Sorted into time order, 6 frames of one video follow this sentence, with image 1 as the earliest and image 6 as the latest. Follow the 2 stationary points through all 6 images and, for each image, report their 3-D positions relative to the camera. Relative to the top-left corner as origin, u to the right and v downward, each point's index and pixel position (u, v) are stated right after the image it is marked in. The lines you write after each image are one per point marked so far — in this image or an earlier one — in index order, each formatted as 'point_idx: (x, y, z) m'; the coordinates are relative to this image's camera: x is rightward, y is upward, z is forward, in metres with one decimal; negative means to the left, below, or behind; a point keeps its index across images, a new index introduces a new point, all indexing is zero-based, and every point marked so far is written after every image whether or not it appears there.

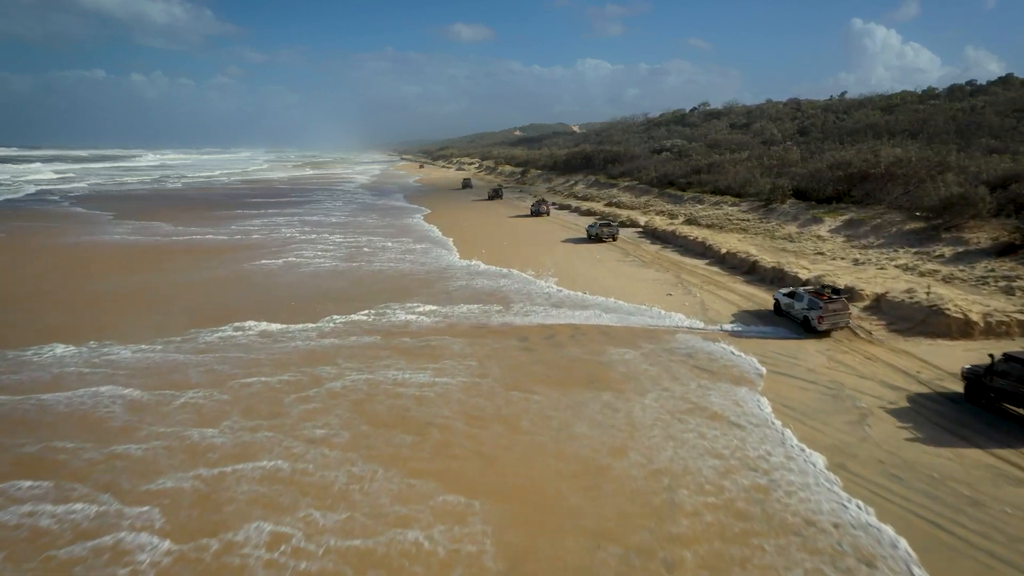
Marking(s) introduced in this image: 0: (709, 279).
0: (+3.5, +0.1, +18.6) m
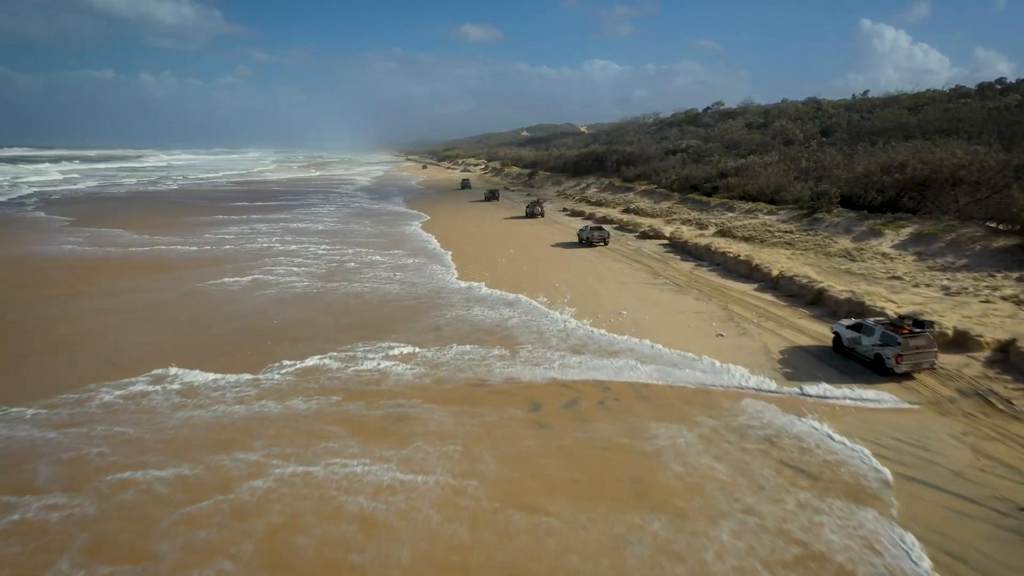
0: (+3.5, -0.3, +14.8) m
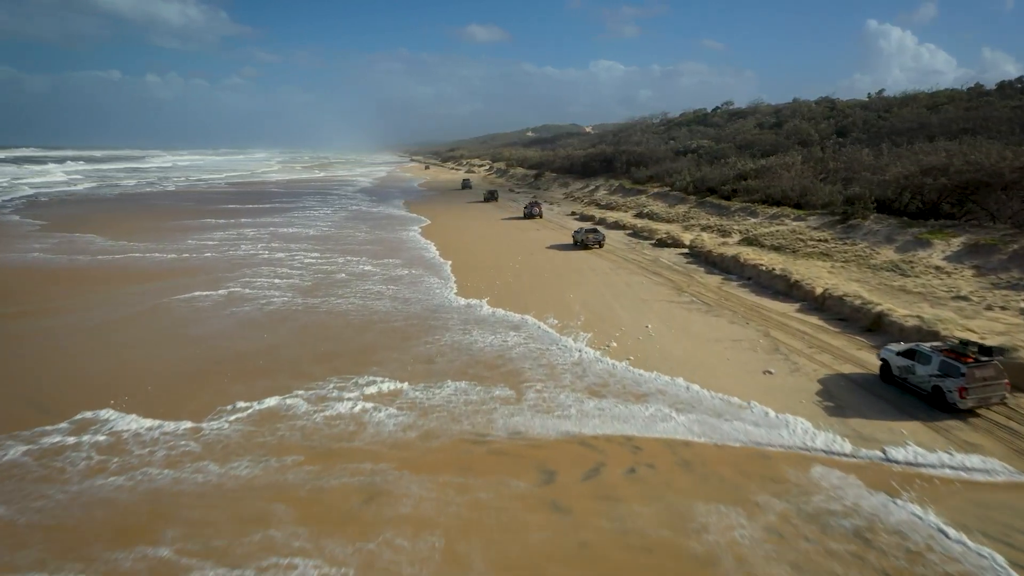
0: (+3.6, -0.6, +12.6) m
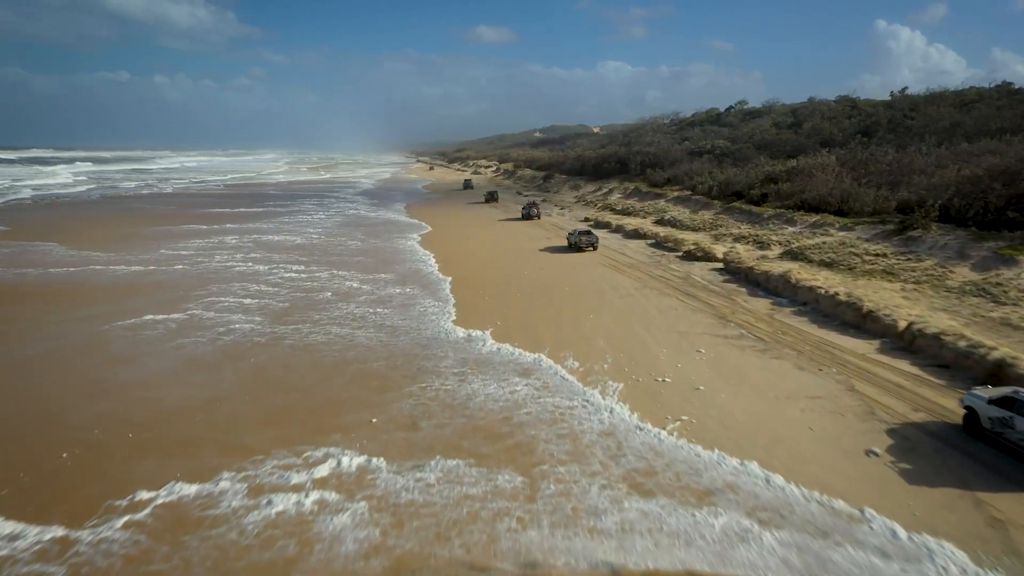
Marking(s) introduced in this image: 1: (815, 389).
0: (+3.7, -1.0, +9.6) m
1: (+2.9, -0.9, +10.1) m
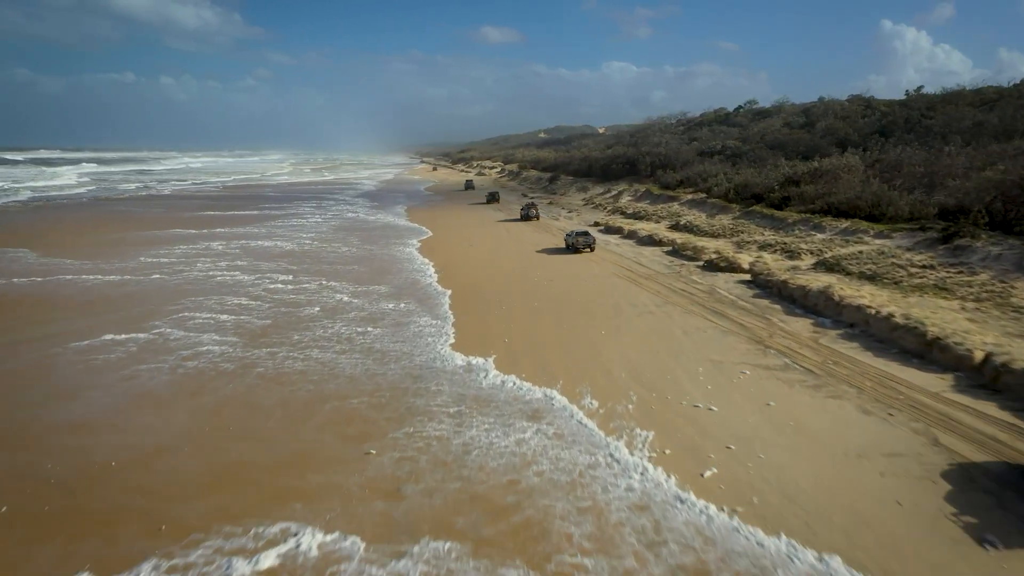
0: (+3.7, -1.2, +7.8) m
1: (+3.0, -1.2, +8.3) m
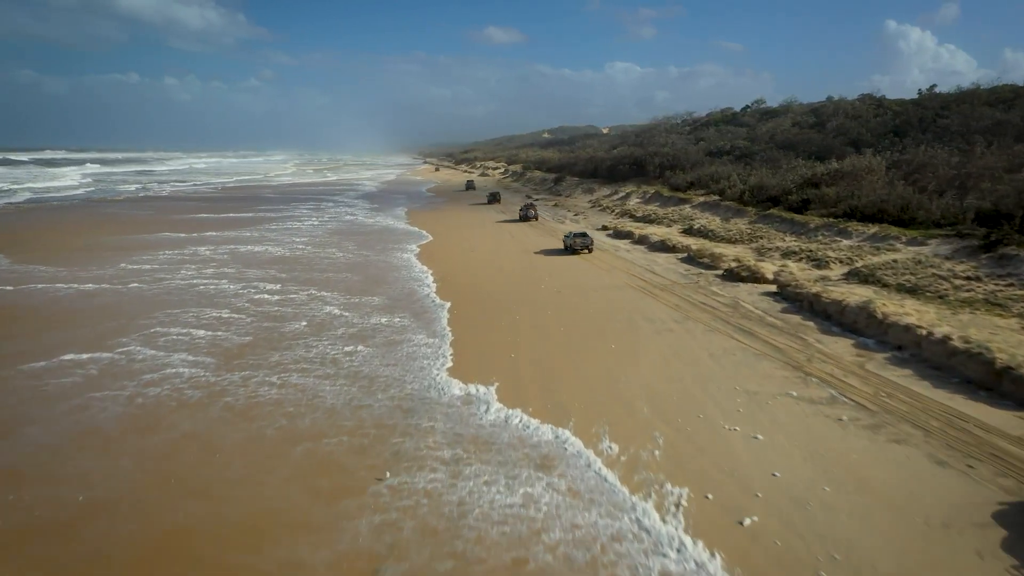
0: (+3.8, -1.4, +6.2) m
1: (+3.0, -1.4, +6.7) m
